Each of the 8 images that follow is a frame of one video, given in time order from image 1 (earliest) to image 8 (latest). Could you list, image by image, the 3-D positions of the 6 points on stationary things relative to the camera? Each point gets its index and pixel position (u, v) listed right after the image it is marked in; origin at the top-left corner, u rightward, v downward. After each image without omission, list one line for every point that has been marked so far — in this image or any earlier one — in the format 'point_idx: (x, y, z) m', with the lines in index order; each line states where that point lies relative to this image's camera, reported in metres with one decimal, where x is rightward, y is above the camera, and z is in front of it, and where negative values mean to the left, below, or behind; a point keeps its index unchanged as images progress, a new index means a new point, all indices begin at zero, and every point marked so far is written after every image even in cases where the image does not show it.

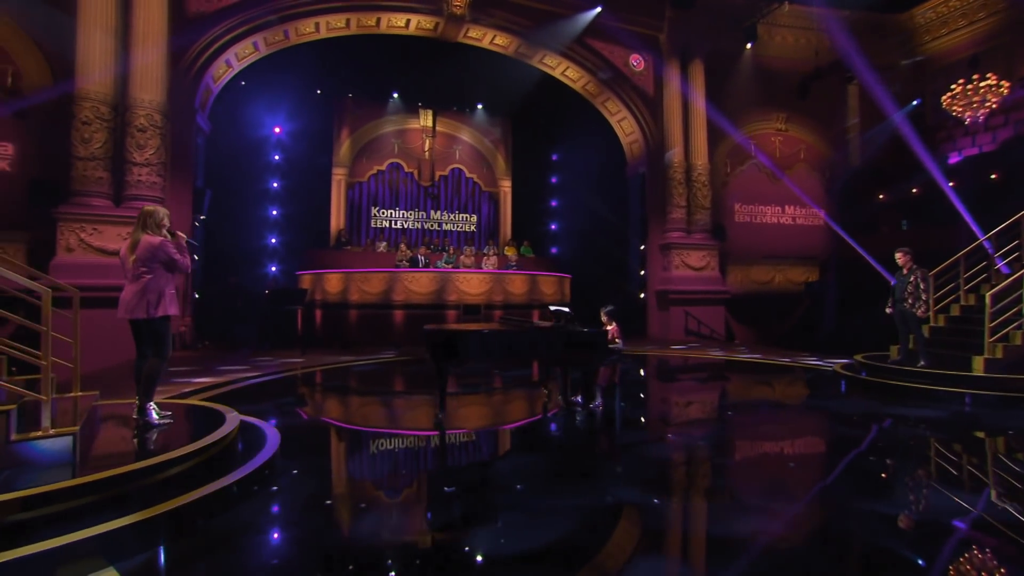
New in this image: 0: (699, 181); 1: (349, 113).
0: (+3.8, +2.1, +10.1) m
1: (-3.5, +3.8, +10.9) m
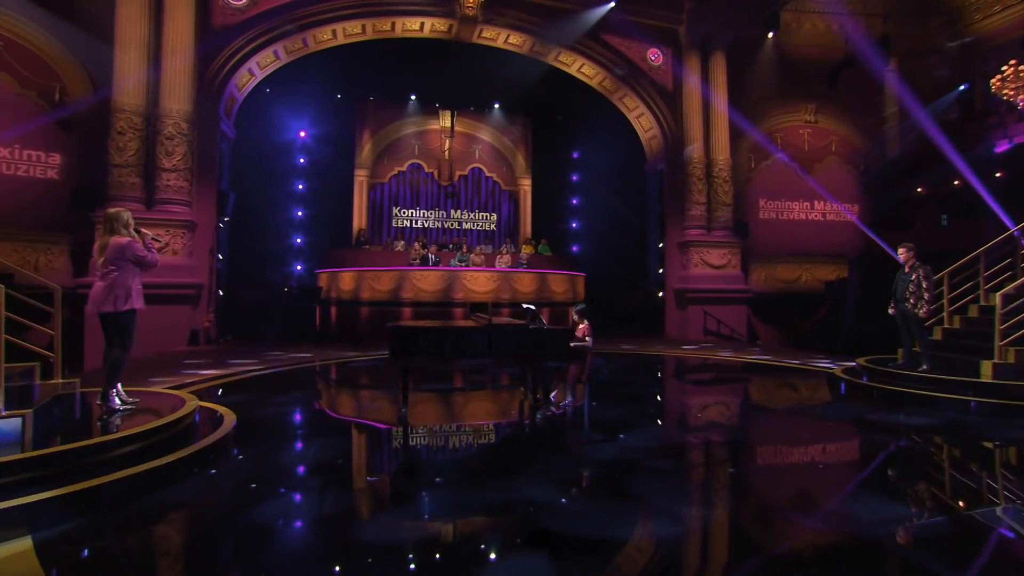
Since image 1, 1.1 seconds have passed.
0: (+4.1, +2.2, +9.8) m
1: (-3.1, +3.8, +11.2) m
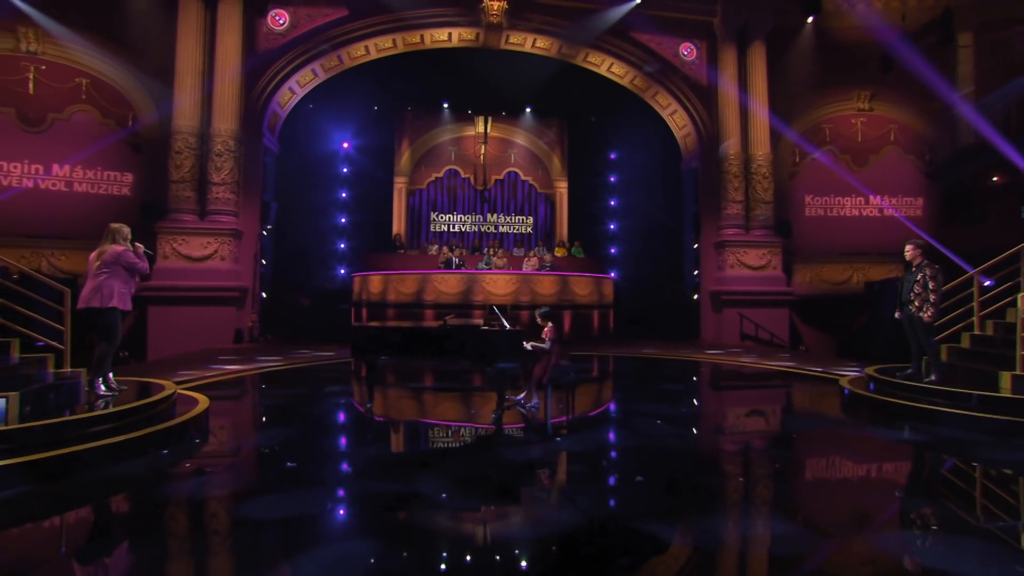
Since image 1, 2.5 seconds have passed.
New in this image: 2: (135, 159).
0: (+4.6, +2.1, +9.3) m
1: (-2.3, +3.8, +11.6) m
2: (-6.2, +2.1, +8.2) m
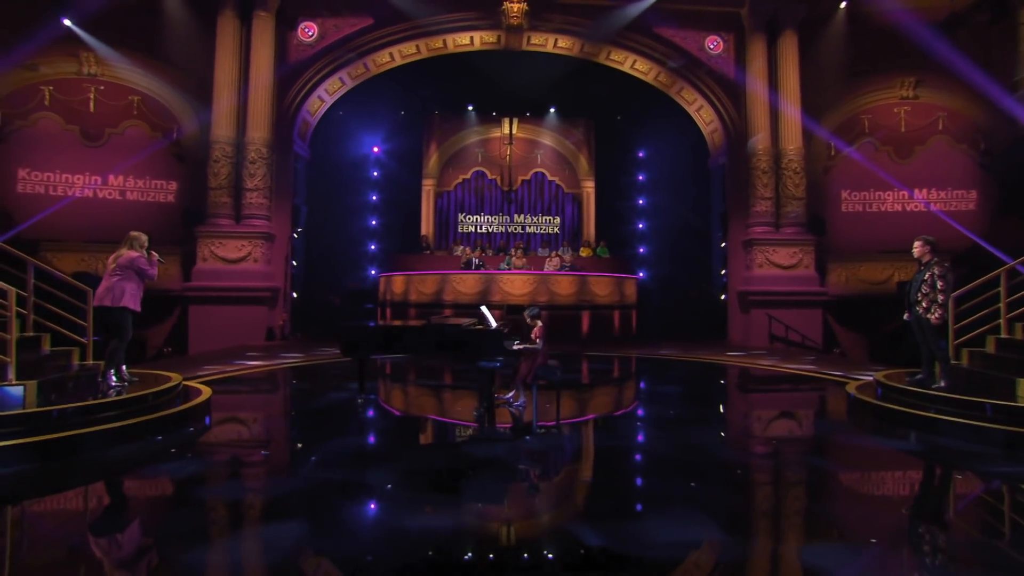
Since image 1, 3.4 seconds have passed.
0: (+4.9, +2.1, +8.9) m
1: (-1.8, +3.8, +11.9) m
2: (-5.9, +2.1, +8.8) m
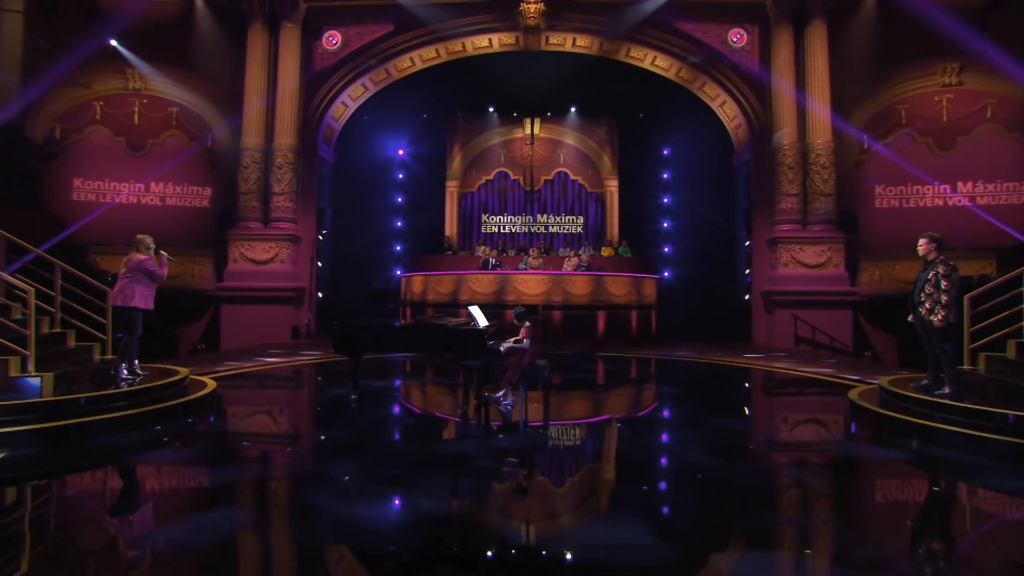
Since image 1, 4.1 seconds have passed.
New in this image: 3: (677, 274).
0: (+5.2, +2.1, +8.6) m
1: (-1.2, +3.8, +12.0) m
2: (-5.6, +2.1, +9.3) m
3: (+3.7, +0.3, +11.2) m
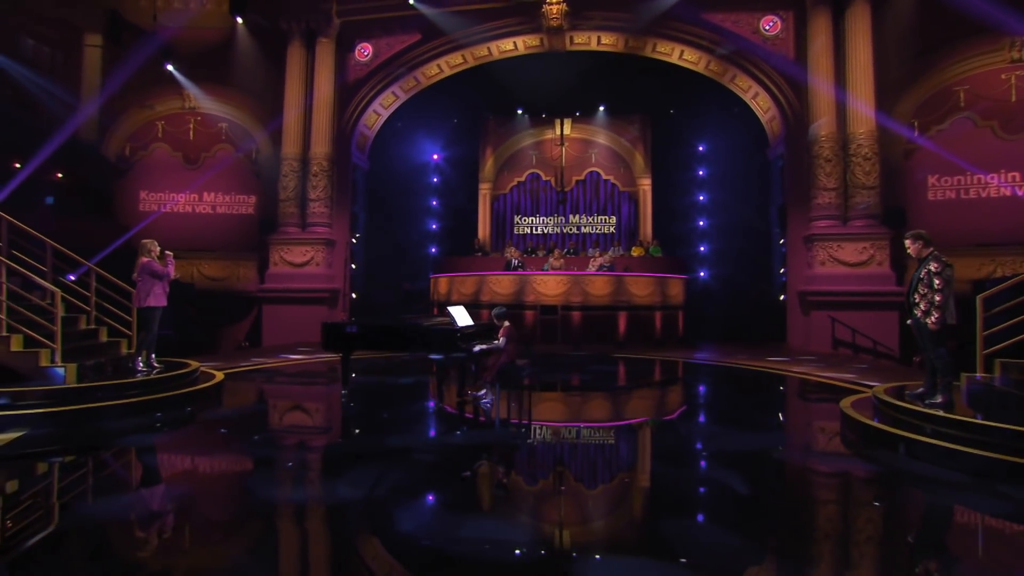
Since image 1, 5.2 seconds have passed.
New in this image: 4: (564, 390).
0: (+5.5, +2.1, +8.0) m
1: (-0.5, +3.7, +12.2) m
2: (-5.1, +2.1, +10.0) m
3: (+4.3, +0.3, +10.8) m
4: (+0.6, -1.2, +5.8) m
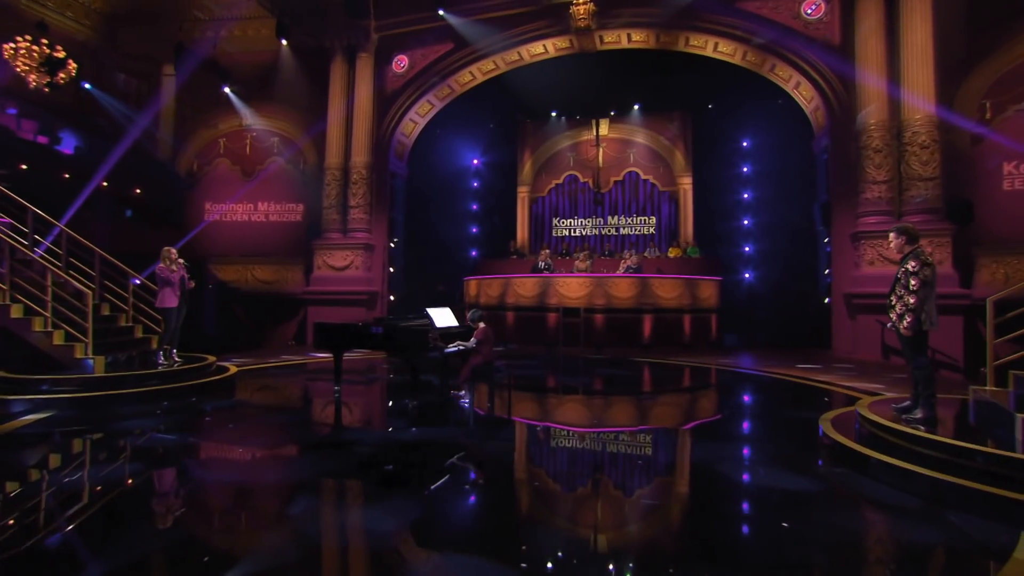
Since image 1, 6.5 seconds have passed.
0: (+5.8, +2.1, +7.3) m
1: (+0.4, +3.7, +12.3) m
2: (-4.5, +2.0, +10.7) m
3: (+5.0, +0.3, +10.3) m
4: (+0.7, -1.2, +5.8) m
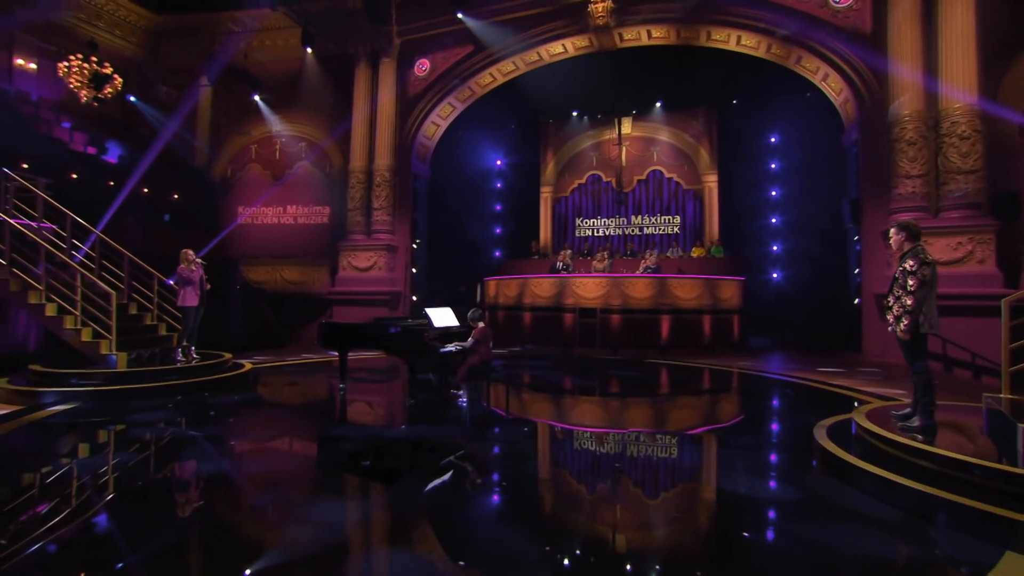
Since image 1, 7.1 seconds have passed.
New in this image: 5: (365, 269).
0: (+6.0, +2.1, +6.9) m
1: (+1.0, +3.7, +12.2) m
2: (-4.0, +2.0, +11.0) m
3: (+5.4, +0.3, +9.9) m
4: (+0.8, -1.2, +5.7) m
5: (-3.1, +0.4, +10.3) m
